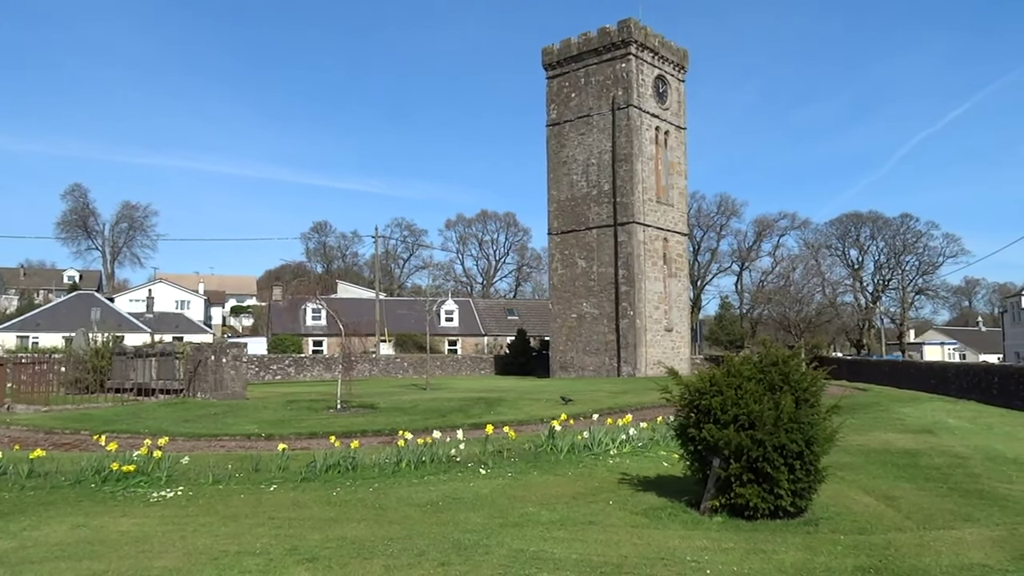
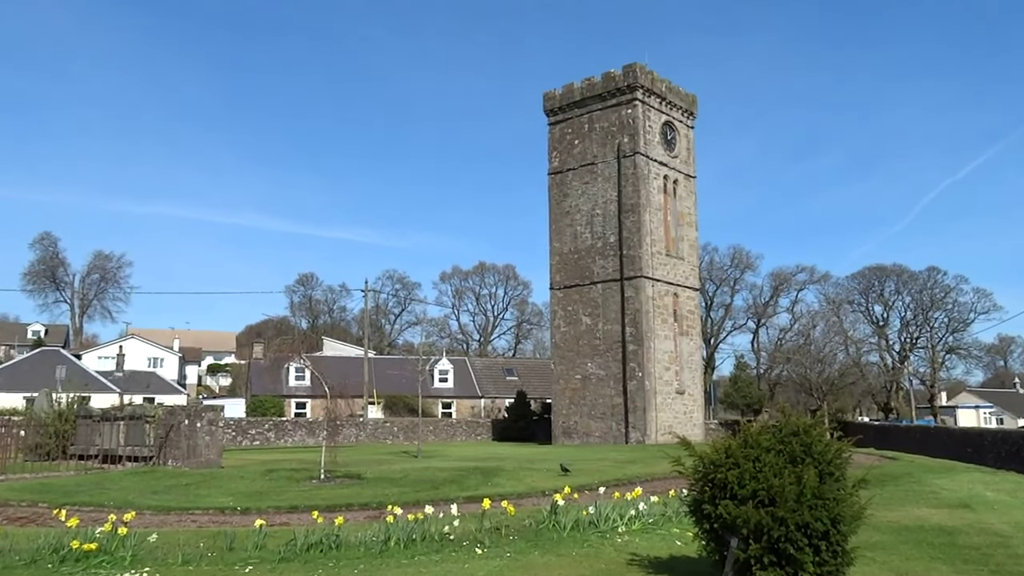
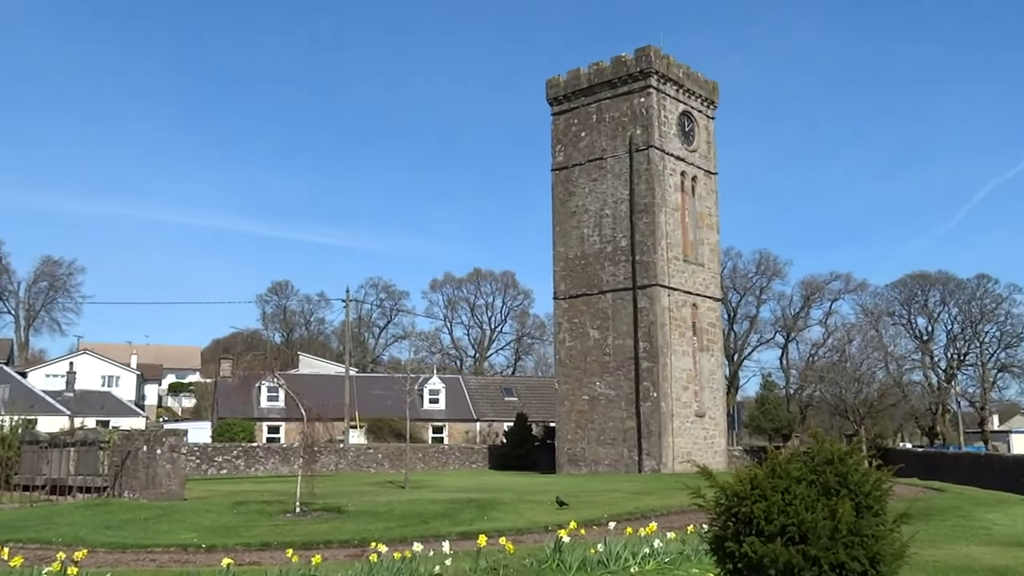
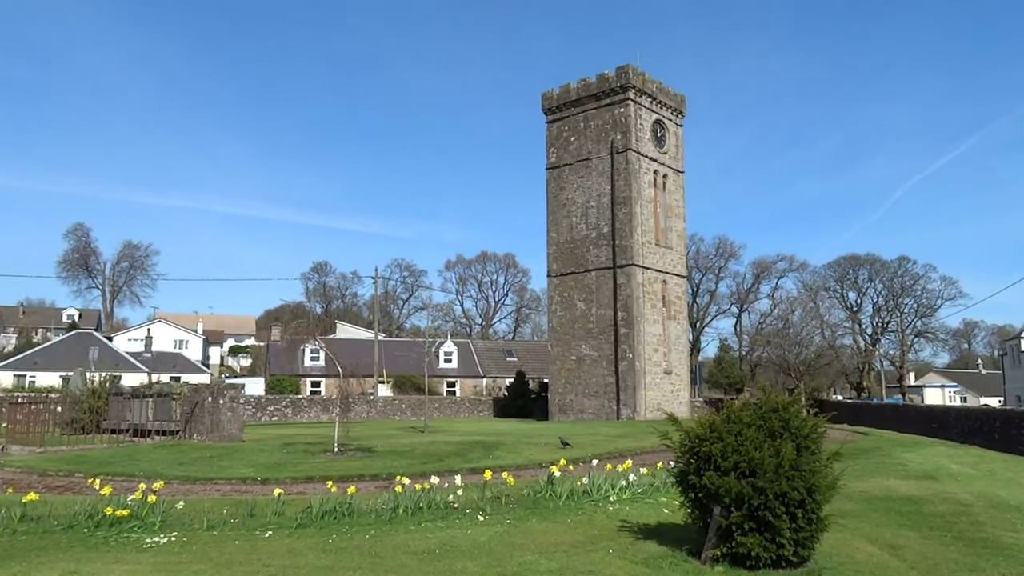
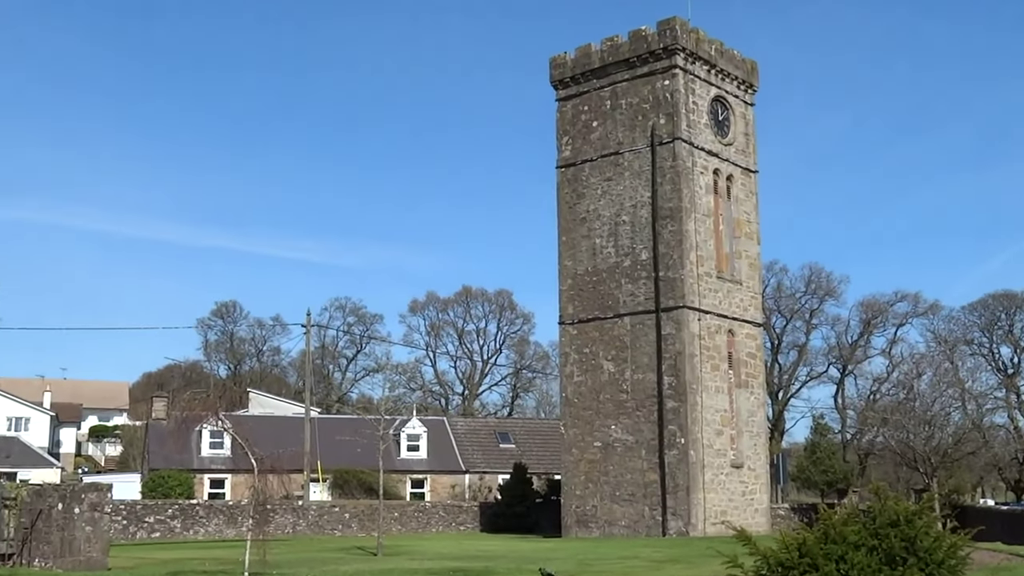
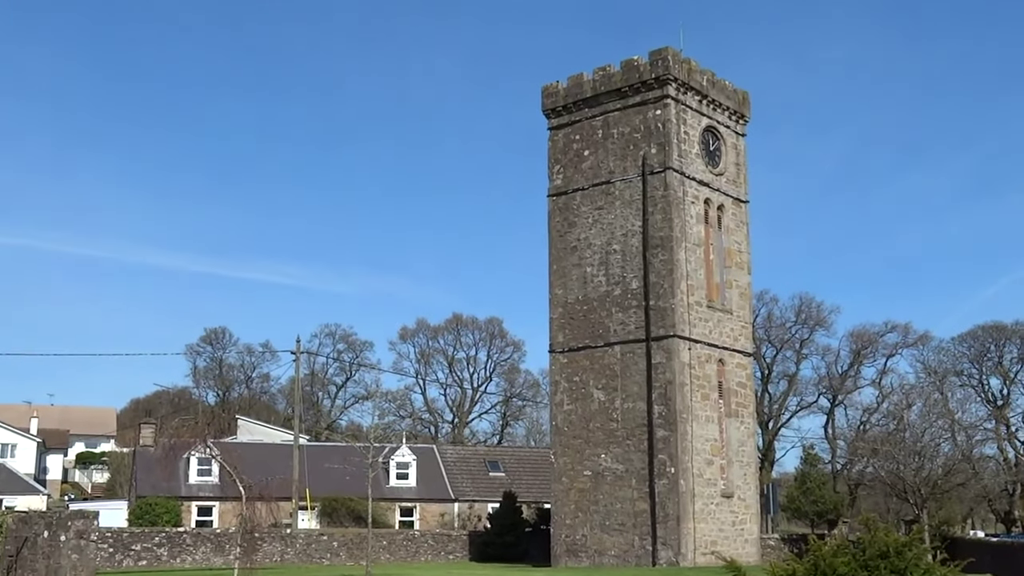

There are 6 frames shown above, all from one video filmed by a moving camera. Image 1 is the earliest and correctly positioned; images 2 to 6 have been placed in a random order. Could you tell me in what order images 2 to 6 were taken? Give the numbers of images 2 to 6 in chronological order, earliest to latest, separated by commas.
4, 2, 3, 5, 6
